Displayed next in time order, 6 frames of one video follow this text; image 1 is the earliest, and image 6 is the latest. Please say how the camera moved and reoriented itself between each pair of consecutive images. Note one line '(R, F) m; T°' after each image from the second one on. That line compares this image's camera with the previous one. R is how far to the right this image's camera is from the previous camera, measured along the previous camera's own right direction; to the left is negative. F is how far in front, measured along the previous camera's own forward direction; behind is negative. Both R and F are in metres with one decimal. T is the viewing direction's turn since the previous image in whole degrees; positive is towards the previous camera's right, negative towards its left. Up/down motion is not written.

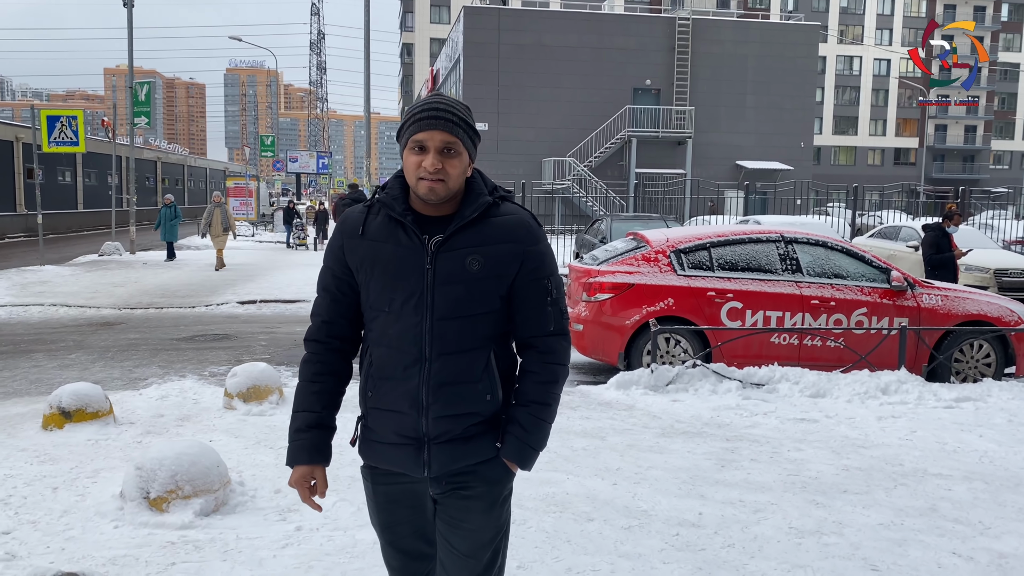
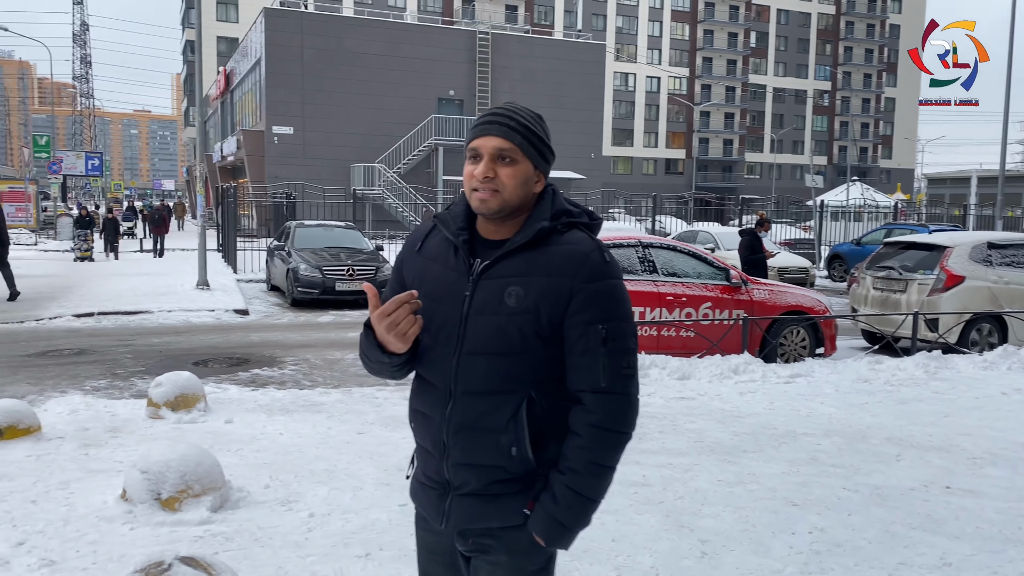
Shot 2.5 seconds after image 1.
(-1.0, -0.4) m; +14°
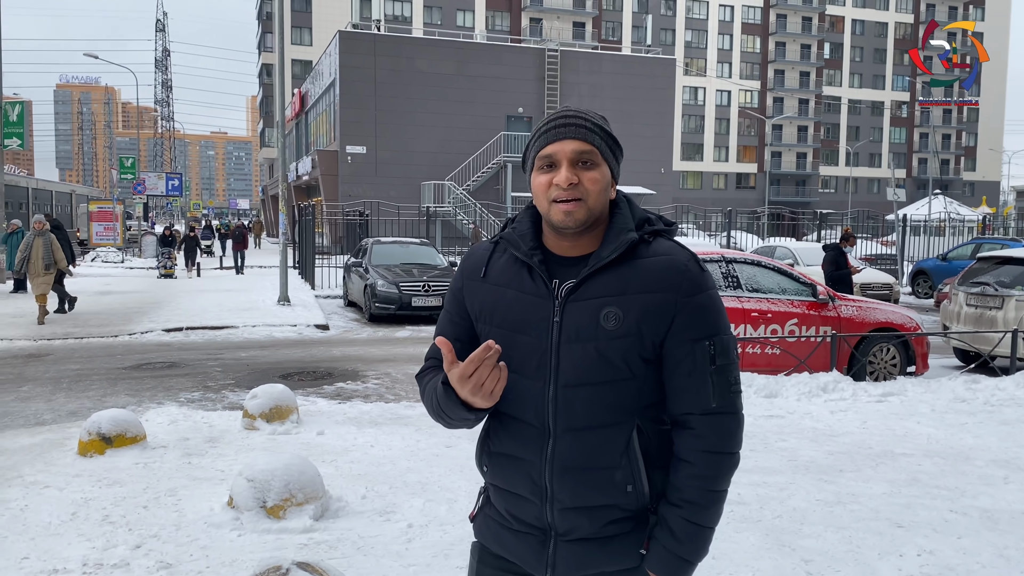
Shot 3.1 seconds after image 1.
(-0.2, 0.0) m; -4°
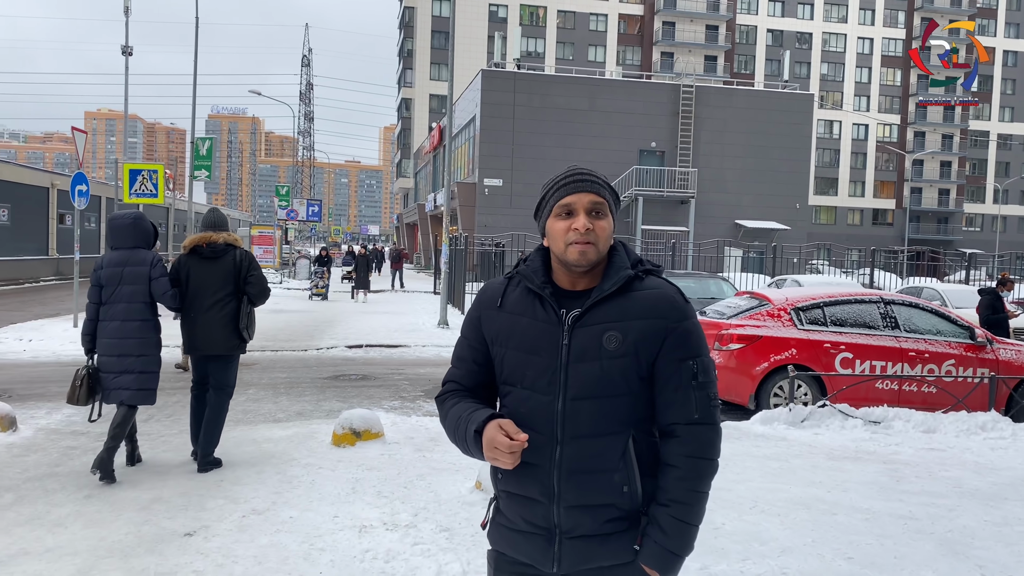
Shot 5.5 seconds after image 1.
(-0.5, -0.9) m; -8°
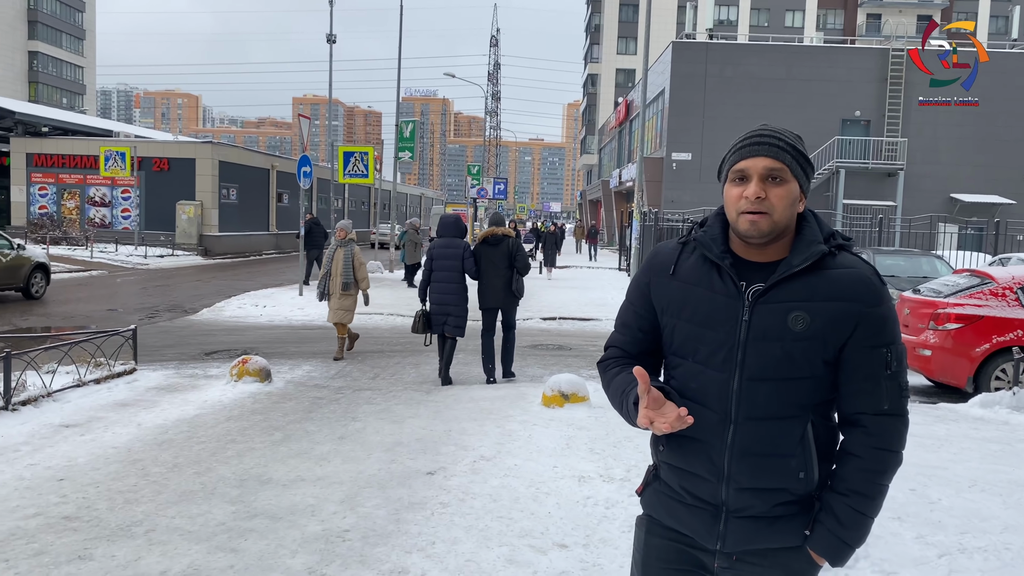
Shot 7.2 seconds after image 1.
(-0.2, -0.4) m; -12°
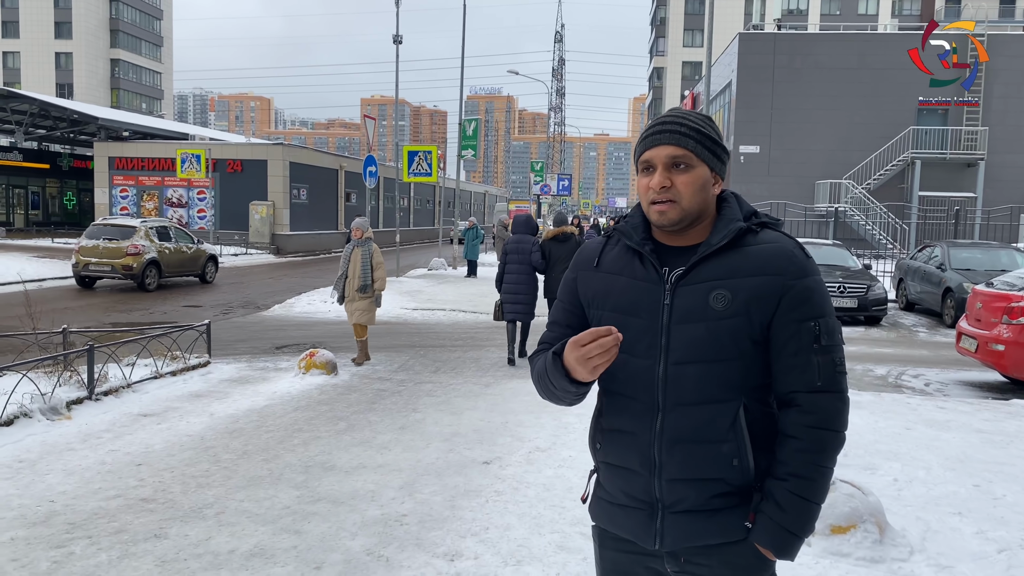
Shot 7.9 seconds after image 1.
(+0.1, -0.1) m; -4°
